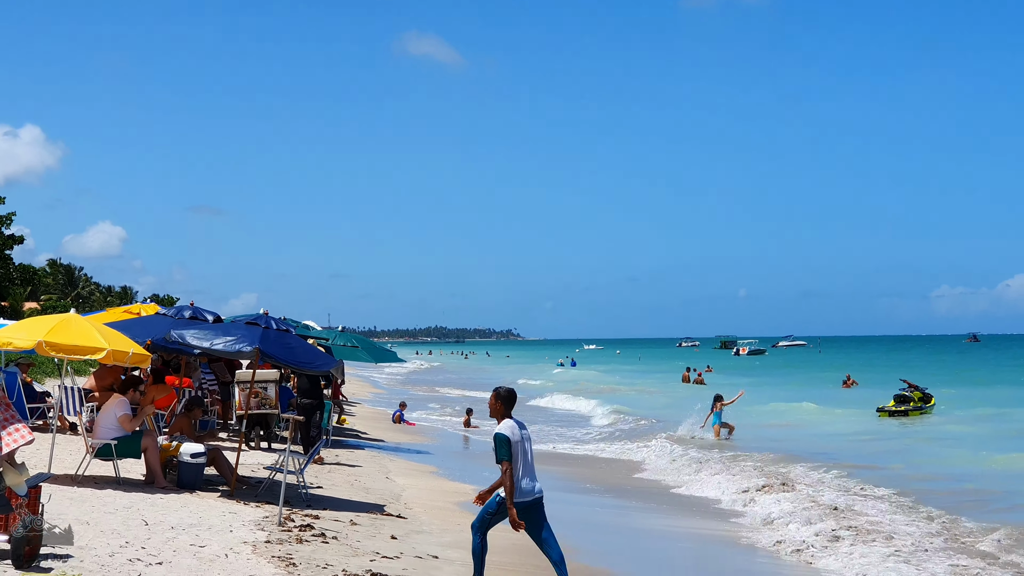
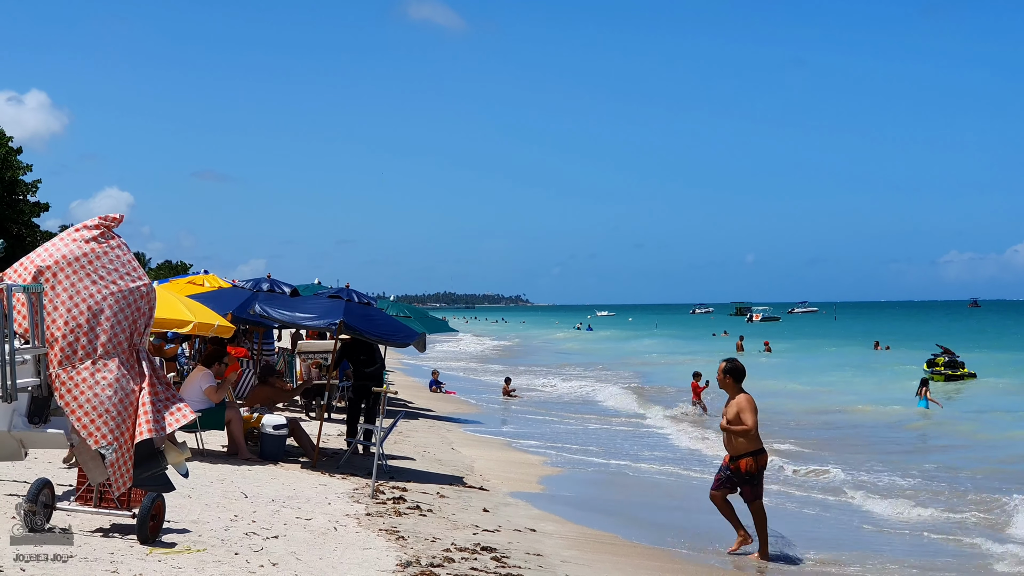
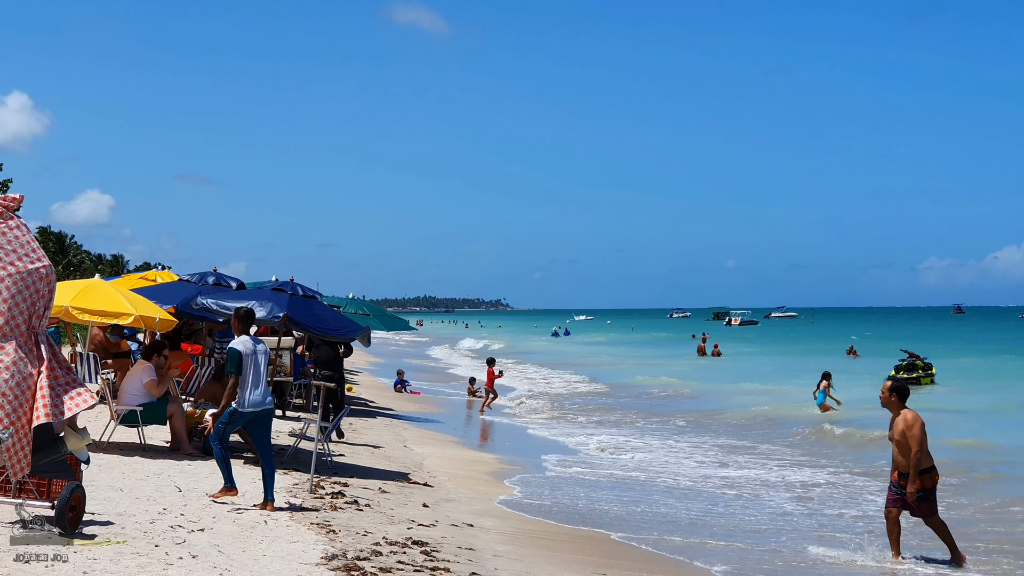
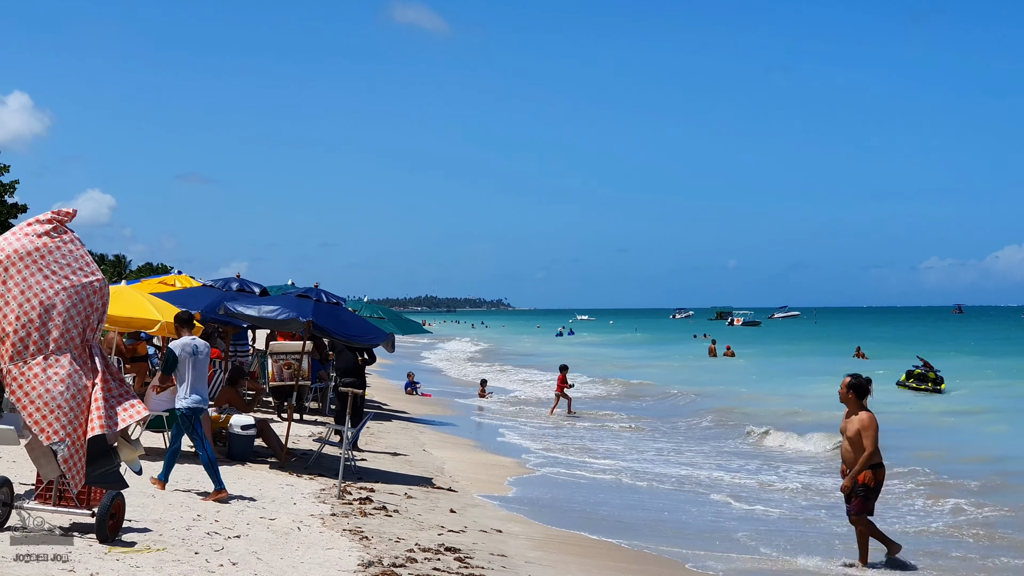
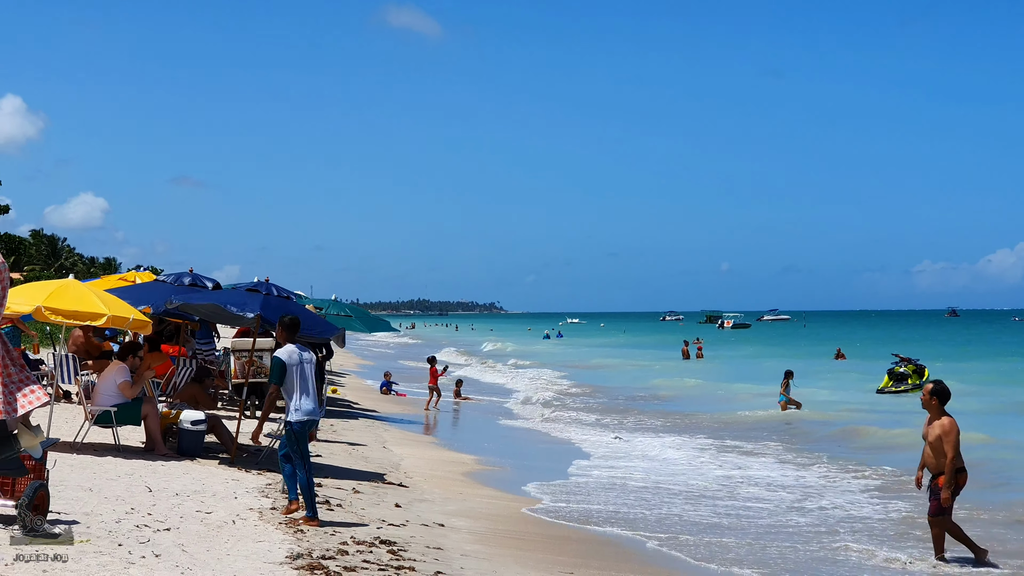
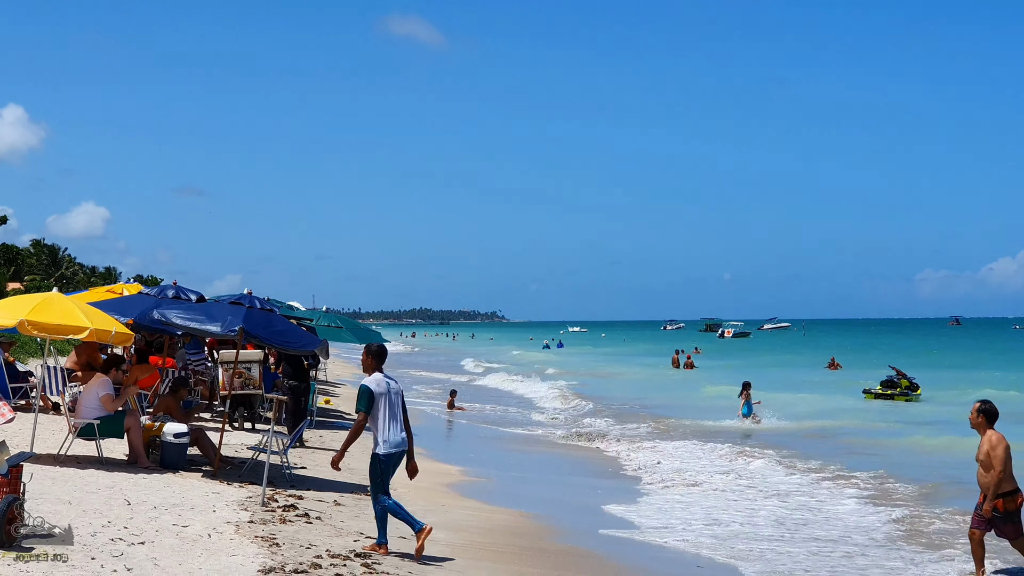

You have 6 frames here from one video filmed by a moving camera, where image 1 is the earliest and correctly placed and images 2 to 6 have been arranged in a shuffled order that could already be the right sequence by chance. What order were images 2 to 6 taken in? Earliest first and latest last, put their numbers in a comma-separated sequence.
6, 5, 3, 4, 2
